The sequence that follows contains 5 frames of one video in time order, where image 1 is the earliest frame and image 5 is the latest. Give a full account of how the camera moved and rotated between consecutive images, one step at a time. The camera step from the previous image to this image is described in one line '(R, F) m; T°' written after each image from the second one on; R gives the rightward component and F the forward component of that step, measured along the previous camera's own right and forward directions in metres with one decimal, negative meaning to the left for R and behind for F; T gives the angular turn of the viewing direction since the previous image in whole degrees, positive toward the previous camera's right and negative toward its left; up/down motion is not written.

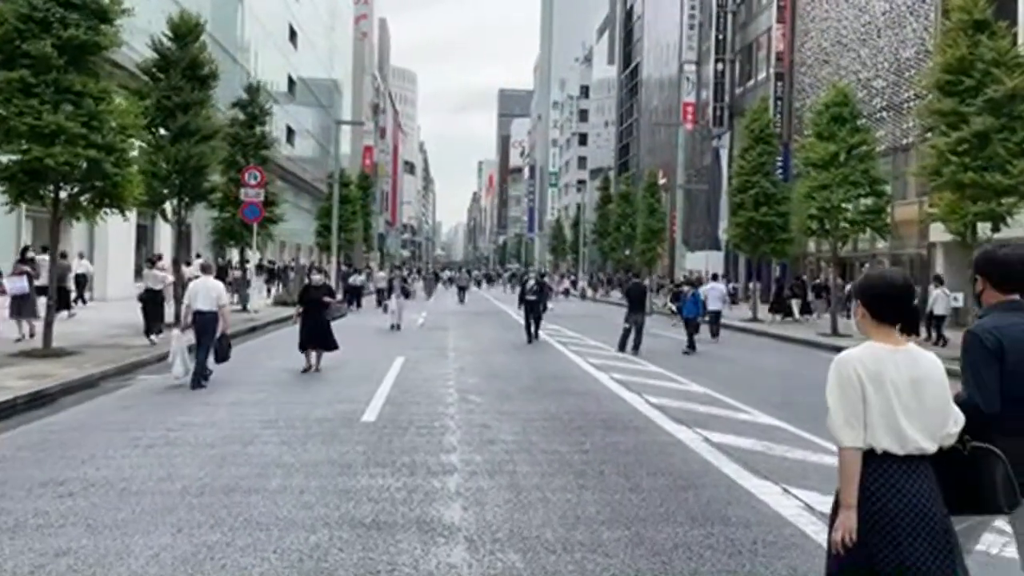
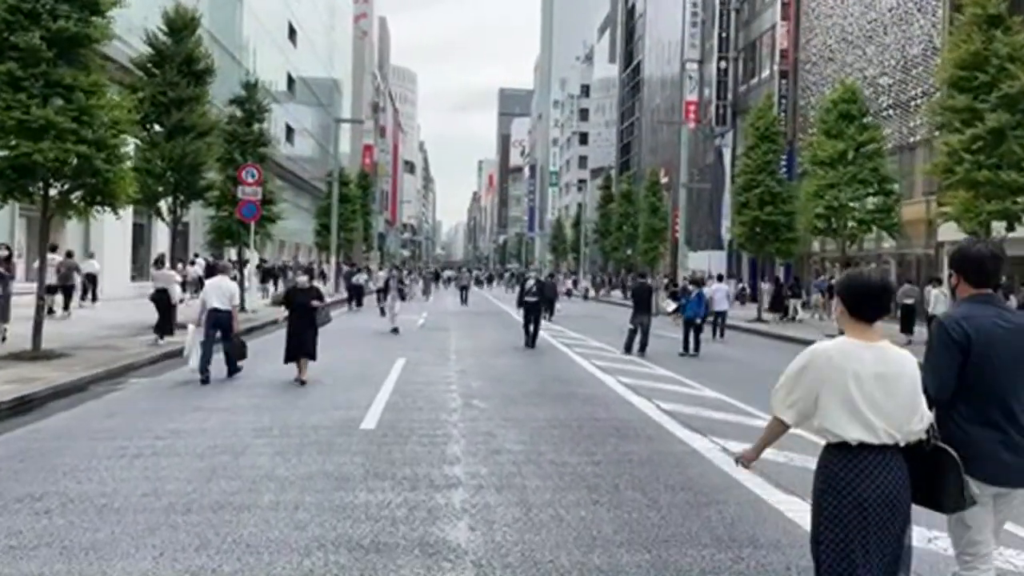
(-0.1, +0.6) m; 0°
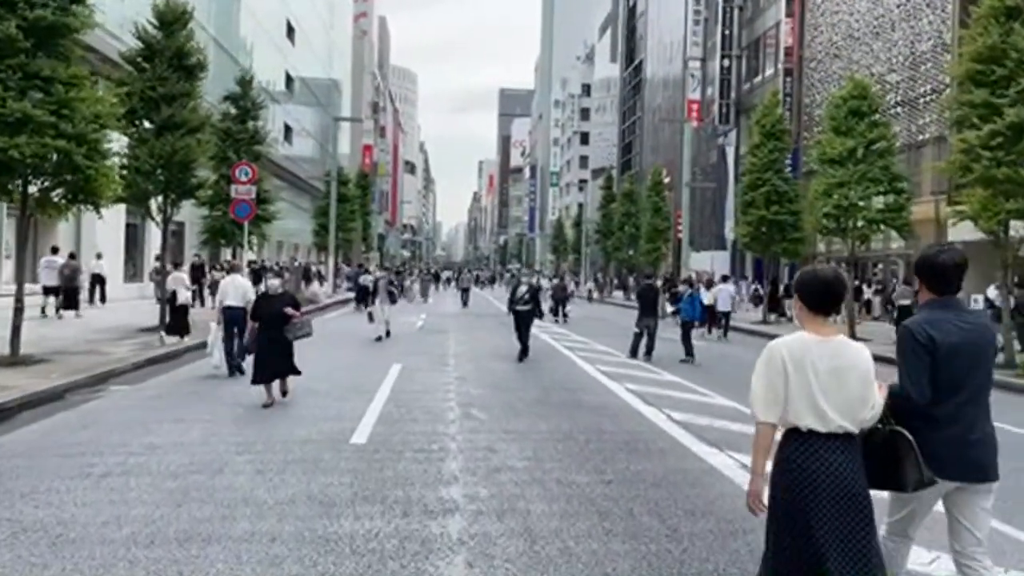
(0.0, +0.9) m; 0°
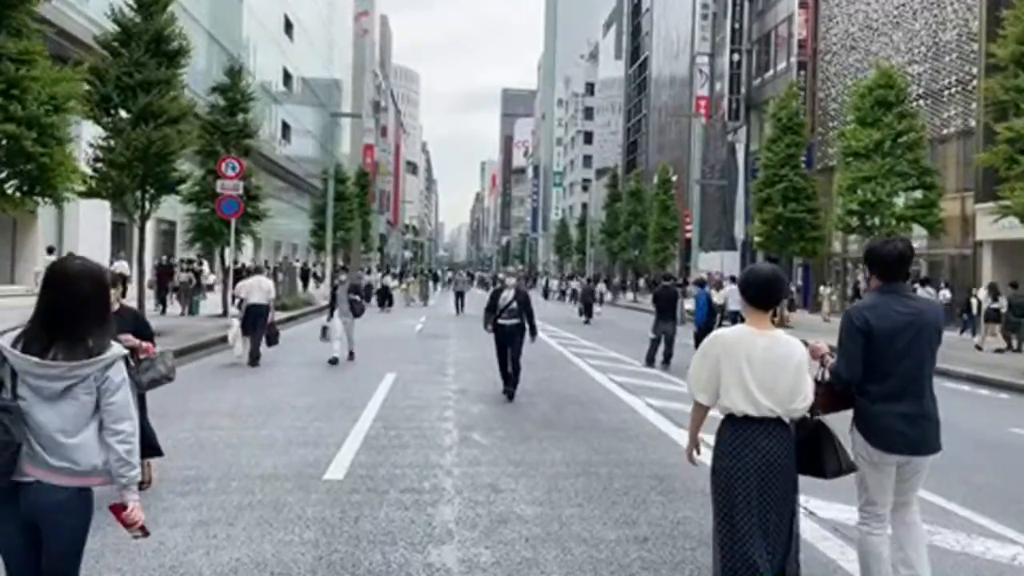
(0.0, +2.0) m; 0°
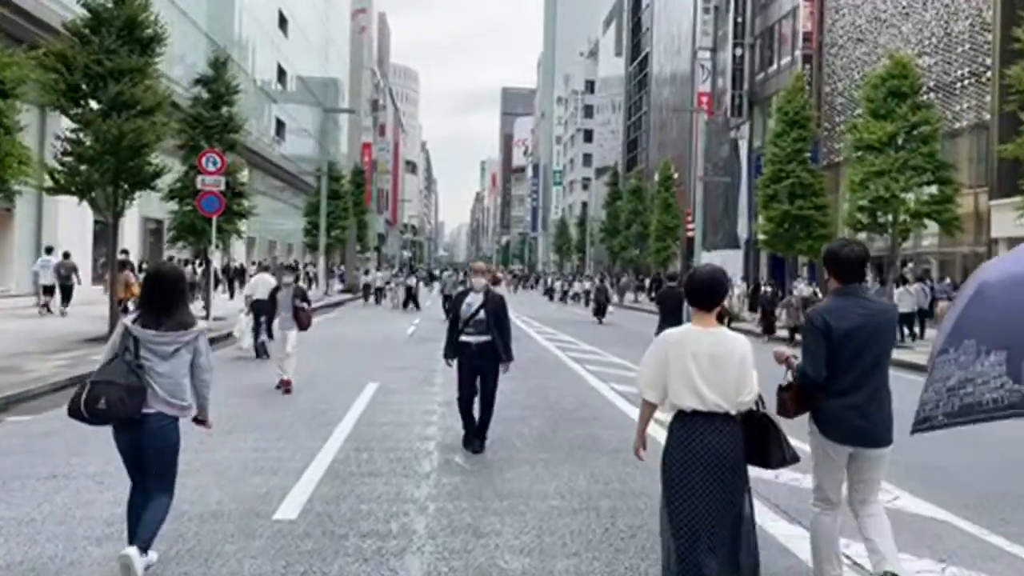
(+0.1, +1.4) m; 0°
